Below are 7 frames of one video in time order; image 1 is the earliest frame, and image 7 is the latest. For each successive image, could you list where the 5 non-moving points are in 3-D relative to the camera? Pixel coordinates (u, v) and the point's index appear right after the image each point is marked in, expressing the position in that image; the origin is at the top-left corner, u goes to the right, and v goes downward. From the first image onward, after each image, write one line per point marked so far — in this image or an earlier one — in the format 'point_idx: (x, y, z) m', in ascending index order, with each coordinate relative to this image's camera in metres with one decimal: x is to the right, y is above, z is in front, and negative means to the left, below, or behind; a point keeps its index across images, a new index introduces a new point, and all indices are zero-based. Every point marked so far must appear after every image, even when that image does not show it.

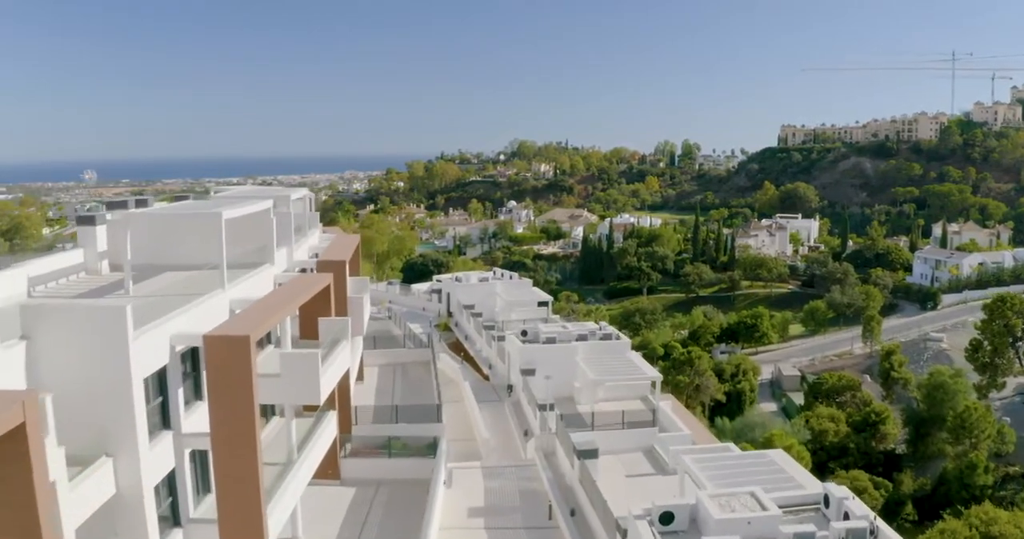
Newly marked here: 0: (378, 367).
0: (-3.4, -2.4, +17.2) m
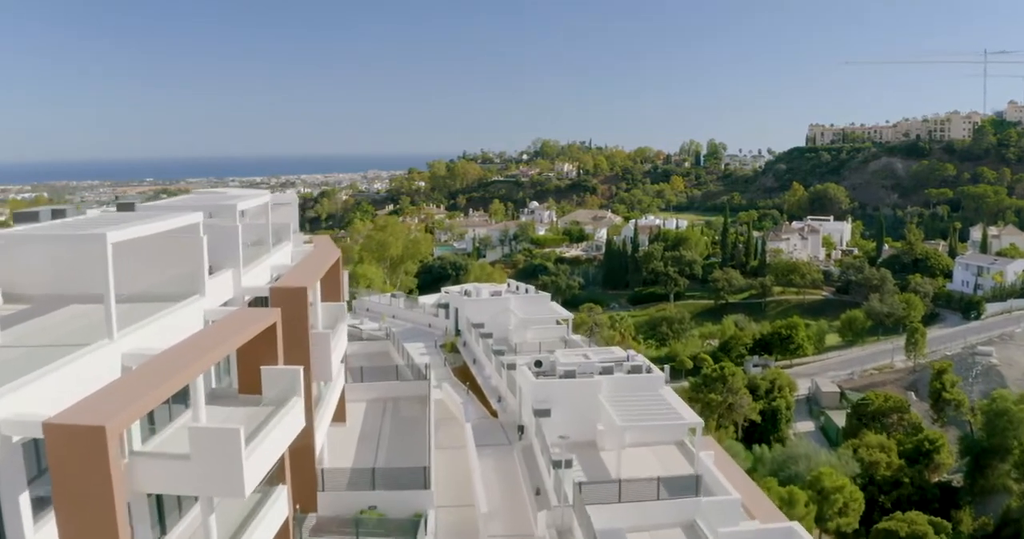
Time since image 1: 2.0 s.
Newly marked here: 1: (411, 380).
0: (-3.1, -2.8, +14.7) m
1: (-2.3, -2.4, +15.1) m
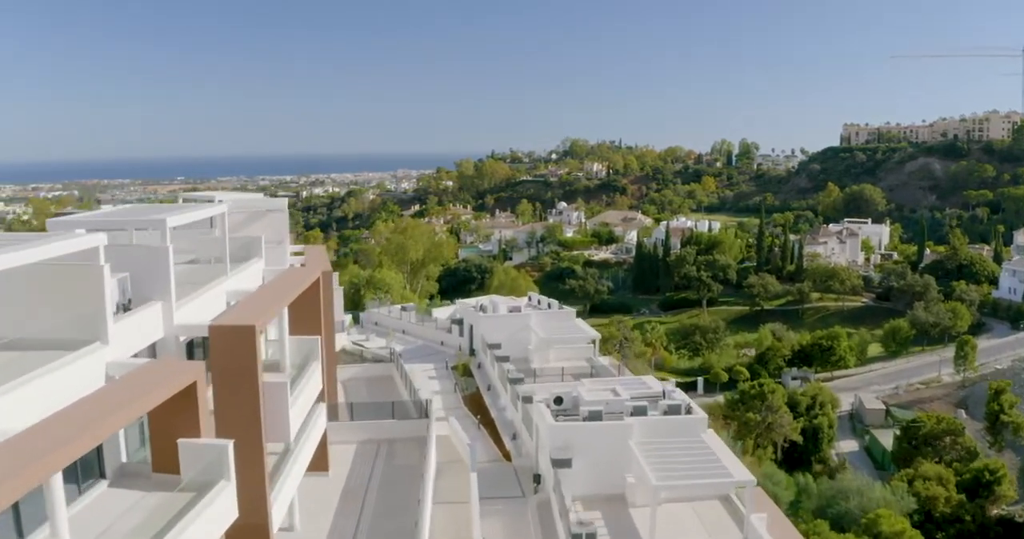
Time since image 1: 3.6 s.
0: (-2.9, -3.2, +12.6) m
1: (-2.0, -2.8, +12.9) m
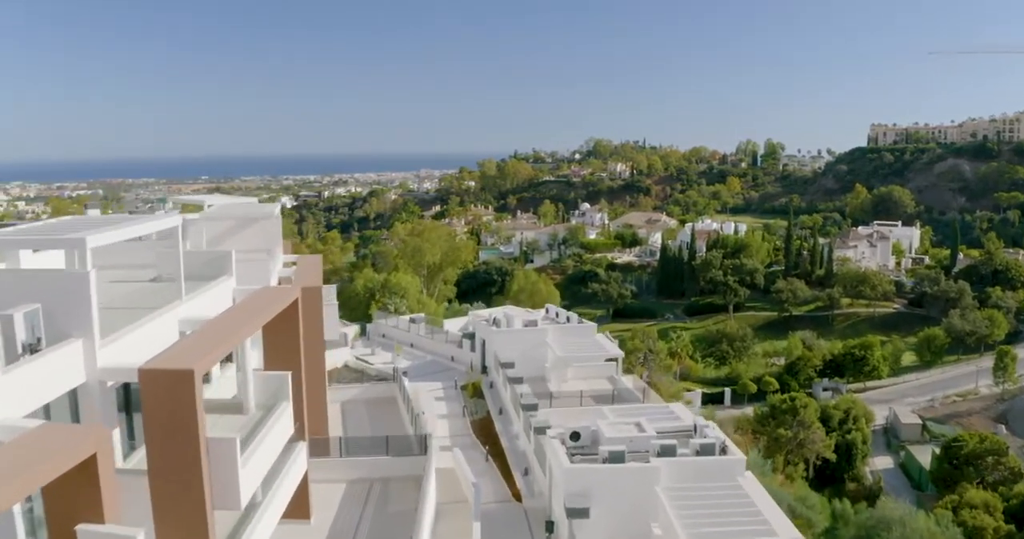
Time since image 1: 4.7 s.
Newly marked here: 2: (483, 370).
0: (-2.7, -3.5, +11.2) m
1: (-1.8, -3.1, +11.5) m
2: (-0.8, -2.7, +18.5) m
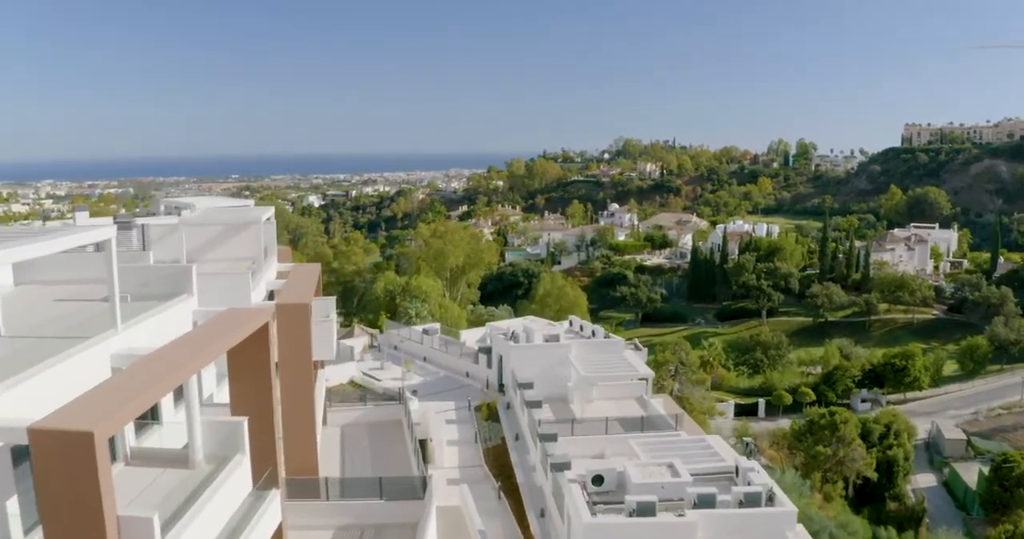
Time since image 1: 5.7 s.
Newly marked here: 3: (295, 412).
0: (-2.5, -3.7, +9.8) m
1: (-1.6, -3.3, +10.1) m
2: (-0.3, -2.9, +17.0) m
3: (-3.3, -2.2, +10.4) m
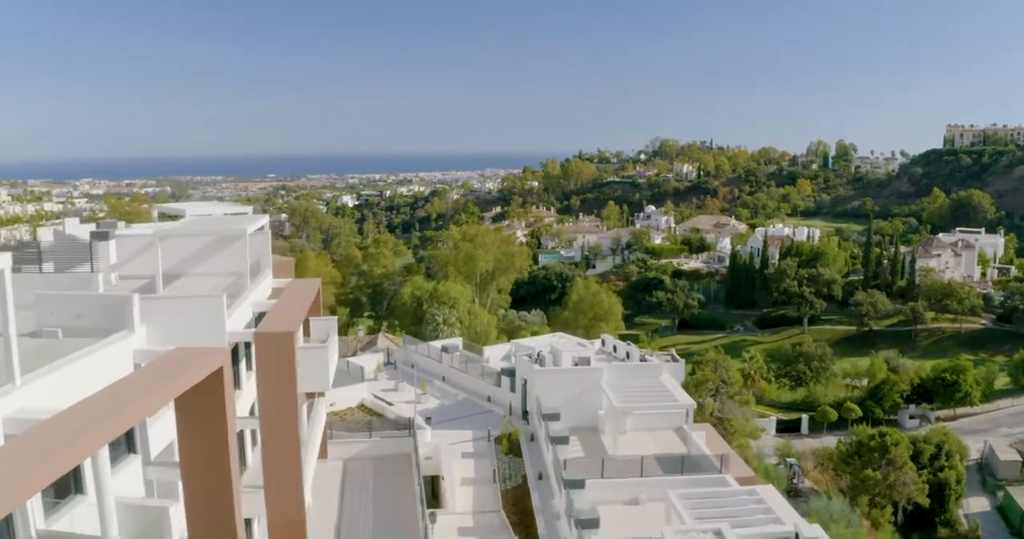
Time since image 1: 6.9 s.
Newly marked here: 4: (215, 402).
0: (-2.4, -4.0, +8.3) m
1: (-1.4, -3.6, +8.5) m
2: (+0.3, -3.3, +15.4) m
3: (-3.0, -2.5, +9.0) m
4: (-2.8, -1.3, +6.6) m
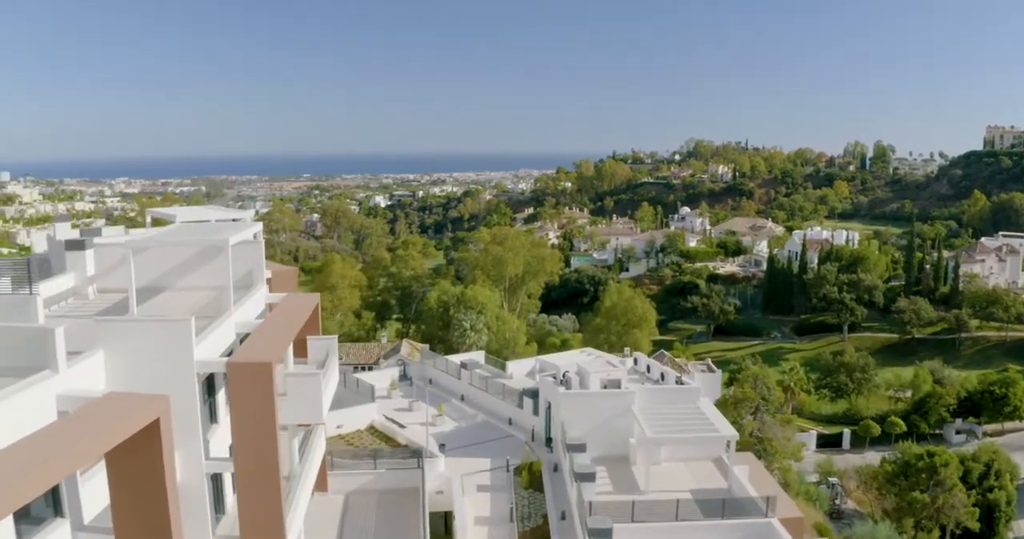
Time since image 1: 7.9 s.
0: (-2.2, -4.2, +7.1) m
1: (-1.3, -3.9, +7.3) m
2: (+0.7, -3.5, +14.1) m
3: (-2.9, -2.7, +7.8) m
4: (-2.7, -1.5, +5.4) m
